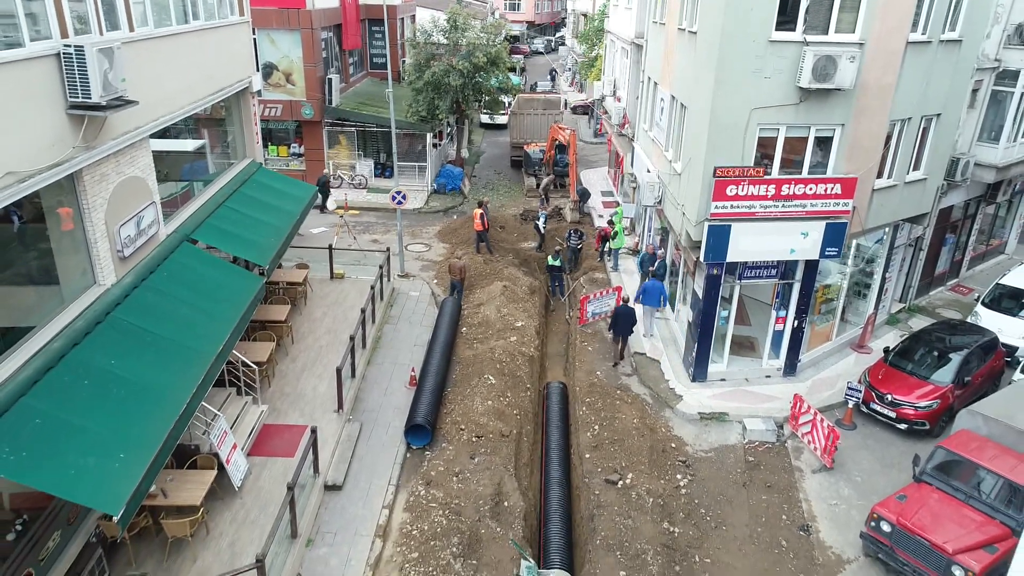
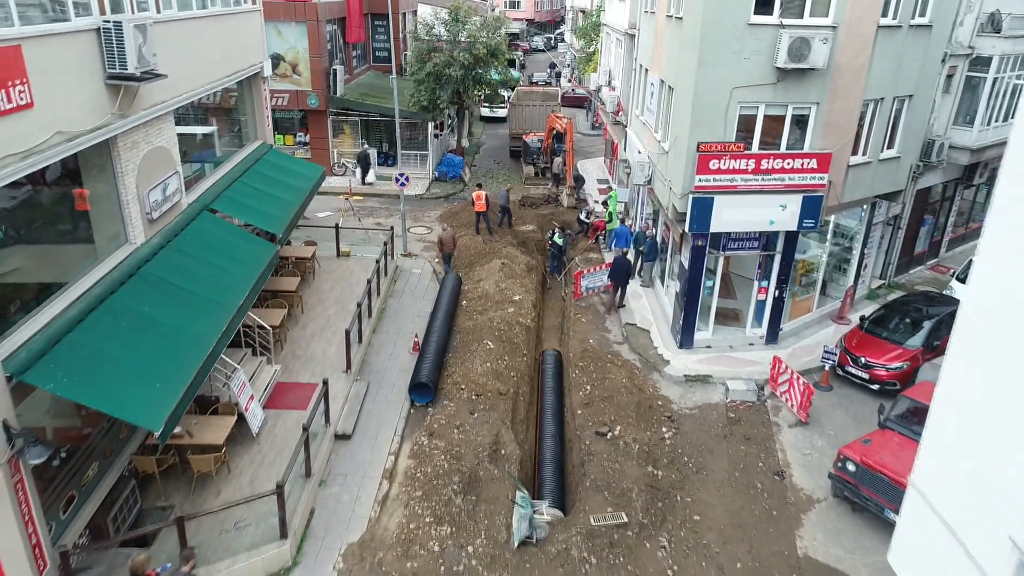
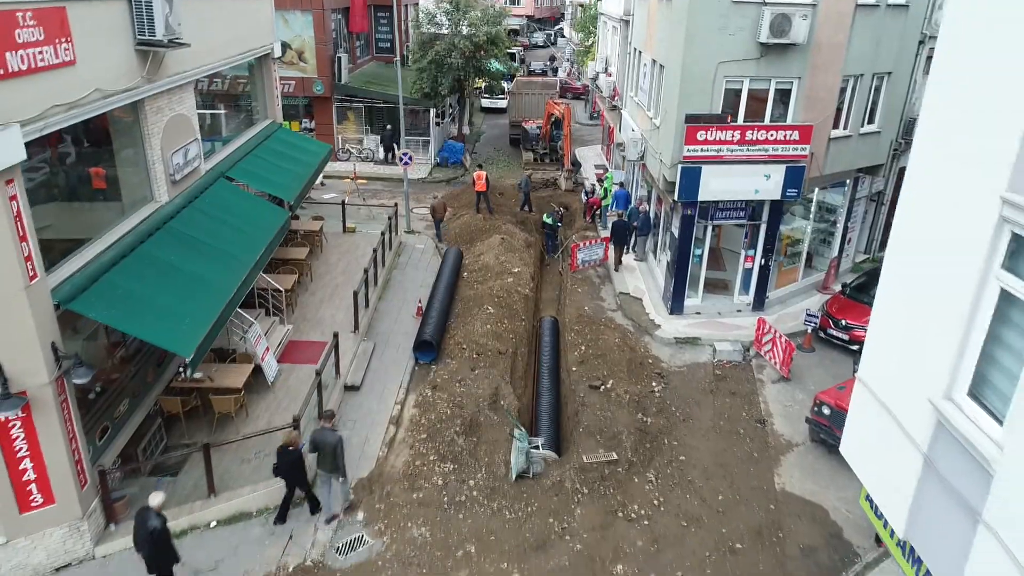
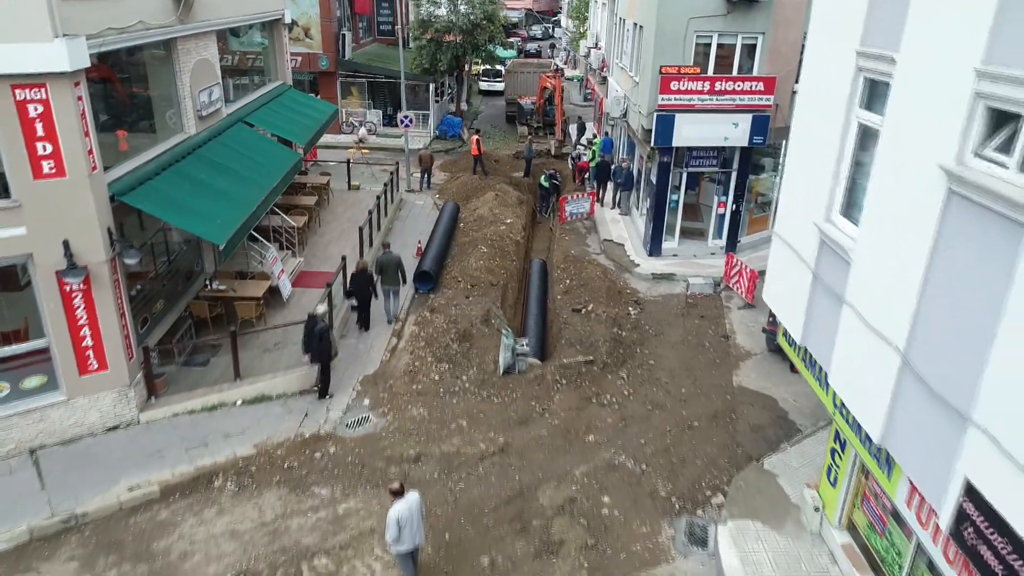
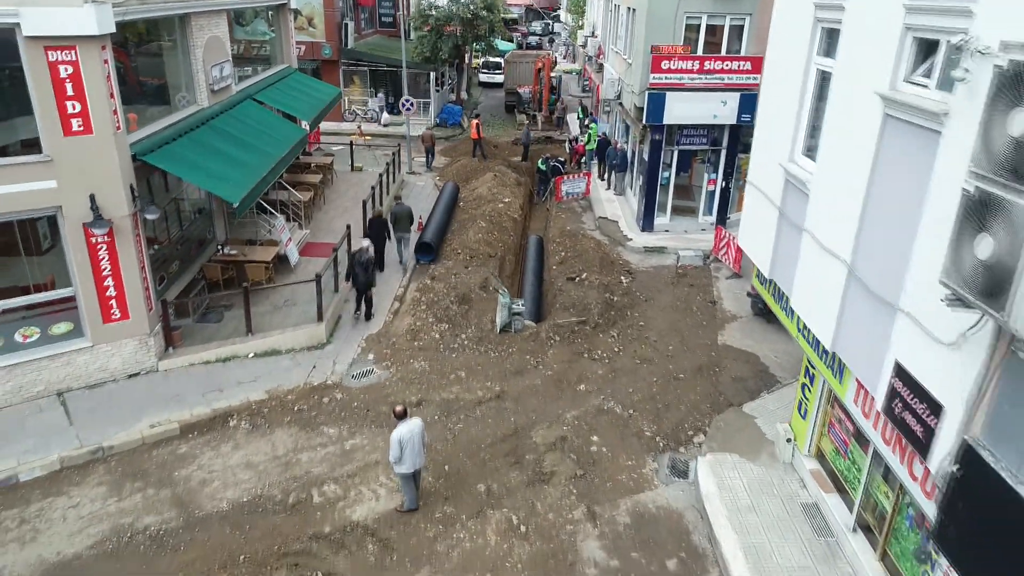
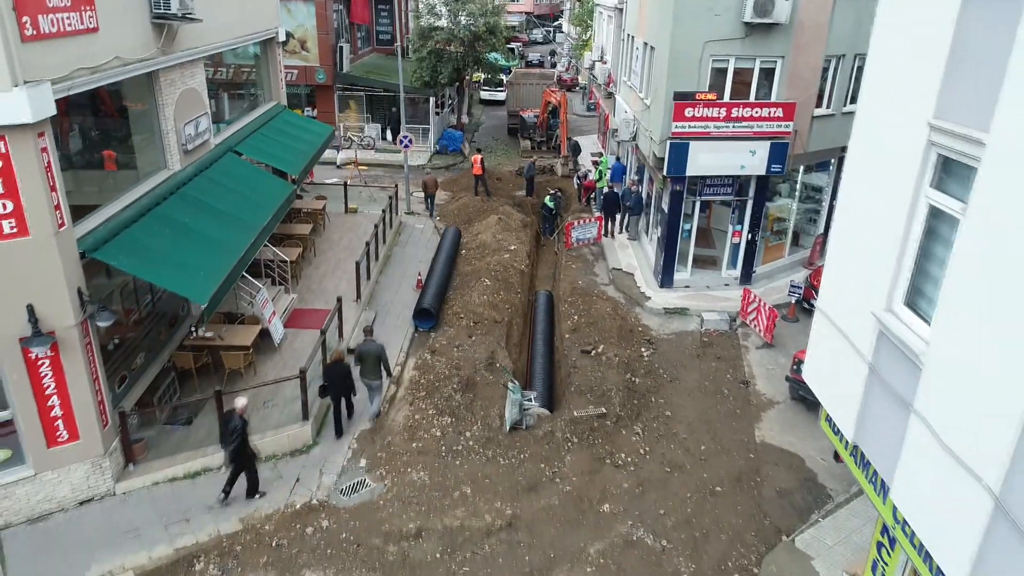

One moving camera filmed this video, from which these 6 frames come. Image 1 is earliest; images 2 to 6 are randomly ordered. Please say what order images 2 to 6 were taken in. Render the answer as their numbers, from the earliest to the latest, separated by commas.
2, 3, 6, 4, 5
